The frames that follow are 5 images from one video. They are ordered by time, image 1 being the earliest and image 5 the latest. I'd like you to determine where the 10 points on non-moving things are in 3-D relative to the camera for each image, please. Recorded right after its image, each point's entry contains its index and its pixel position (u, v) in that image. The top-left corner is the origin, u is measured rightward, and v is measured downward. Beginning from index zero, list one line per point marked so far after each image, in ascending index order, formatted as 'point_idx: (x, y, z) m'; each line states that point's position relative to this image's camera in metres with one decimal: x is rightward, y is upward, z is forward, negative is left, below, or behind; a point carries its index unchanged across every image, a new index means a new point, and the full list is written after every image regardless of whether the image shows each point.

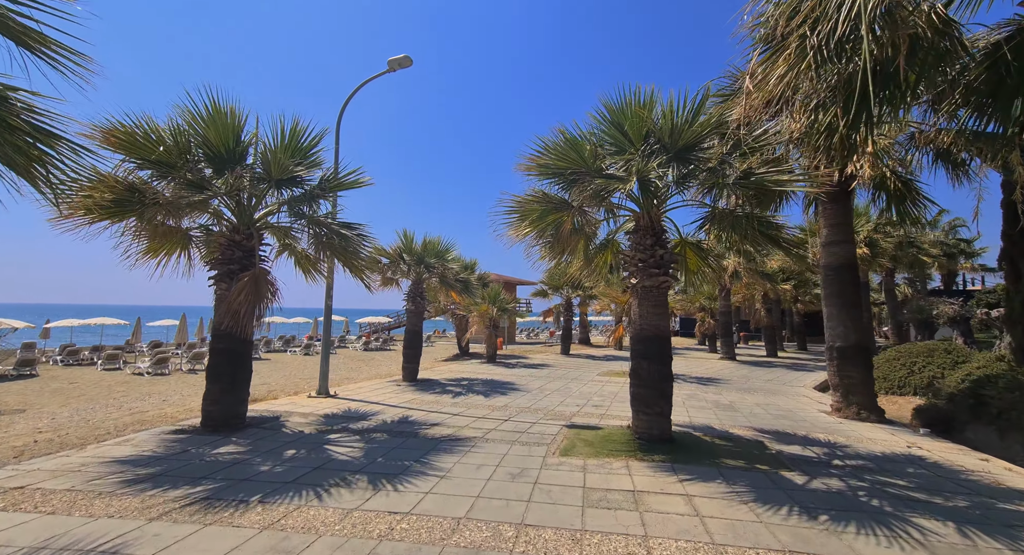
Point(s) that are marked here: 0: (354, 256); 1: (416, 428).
0: (-2.7, +0.3, +7.9) m
1: (-1.4, -2.2, +6.9) m
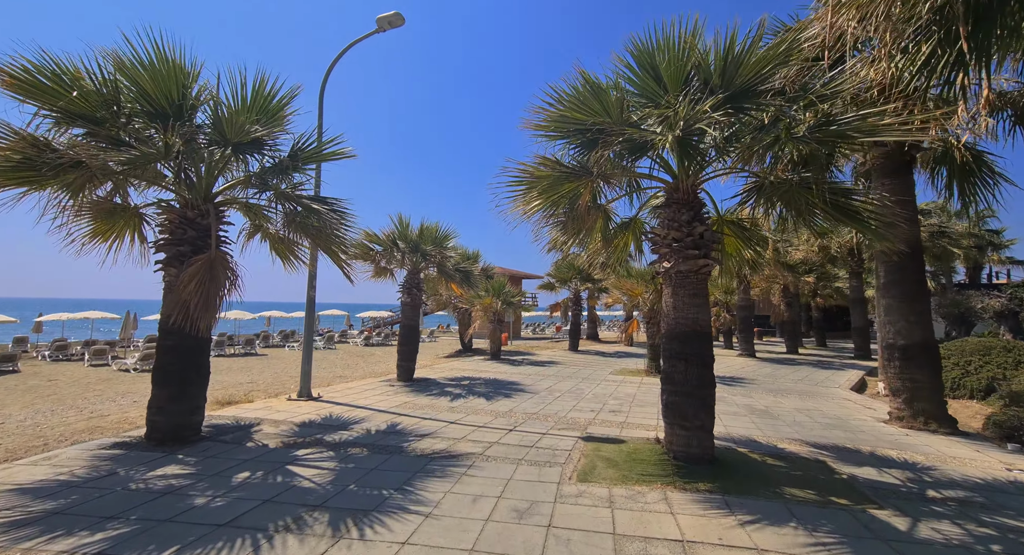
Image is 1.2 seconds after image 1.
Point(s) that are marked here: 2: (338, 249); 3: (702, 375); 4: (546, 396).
0: (-2.6, +0.5, +6.8) m
1: (-1.3, -2.0, +5.8) m
2: (-2.5, +0.4, +6.9) m
3: (+2.0, -1.0, +4.9) m
4: (+0.7, -2.3, +9.4) m
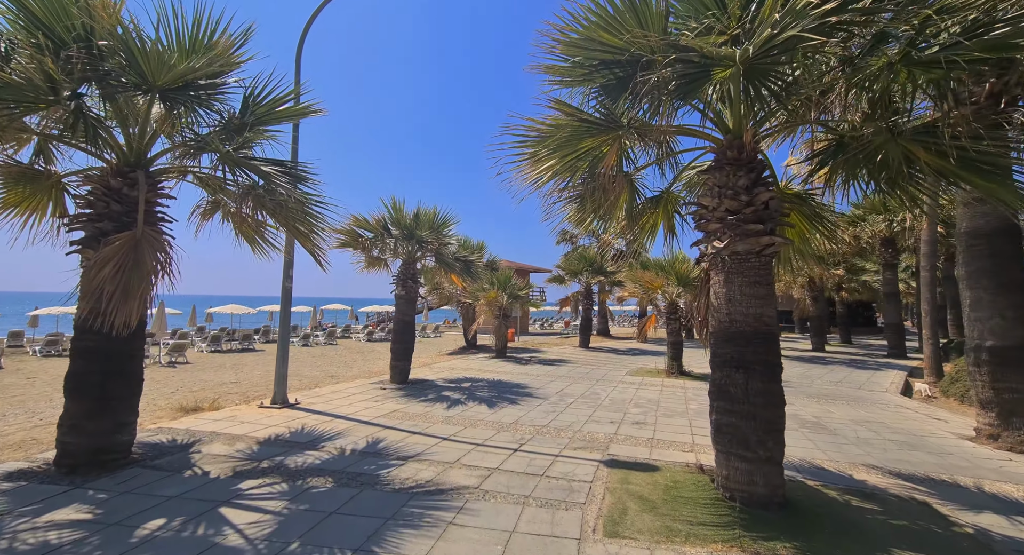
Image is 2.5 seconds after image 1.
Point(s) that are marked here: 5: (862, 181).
0: (-2.5, +0.7, +5.6) m
1: (-1.3, -1.9, +4.7) m
2: (-2.5, +0.6, +5.8) m
3: (+2.0, -0.9, +3.7) m
4: (+0.8, -2.2, +8.2) m
5: (+3.2, +0.9, +4.4) m
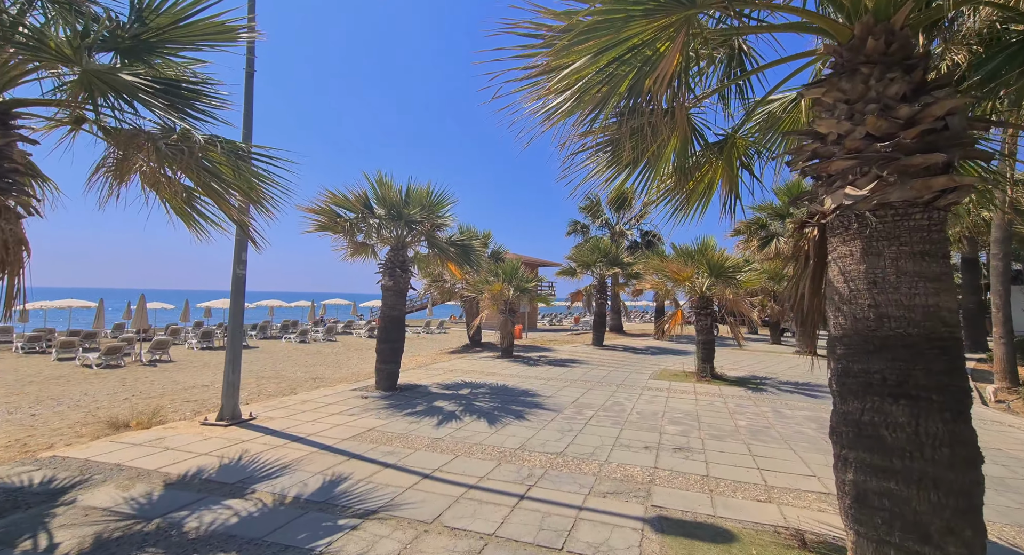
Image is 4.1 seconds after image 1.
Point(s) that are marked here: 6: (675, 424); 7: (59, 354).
0: (-2.5, +0.9, +4.1) m
1: (-1.3, -1.7, +3.2) m
2: (-2.4, +0.8, +4.3) m
3: (+2.0, -0.7, +2.1) m
4: (+0.9, -2.0, +6.7) m
5: (+3.2, +1.0, +2.8) m
6: (+2.2, -2.0, +6.5) m
7: (-17.0, -2.9, +17.8) m
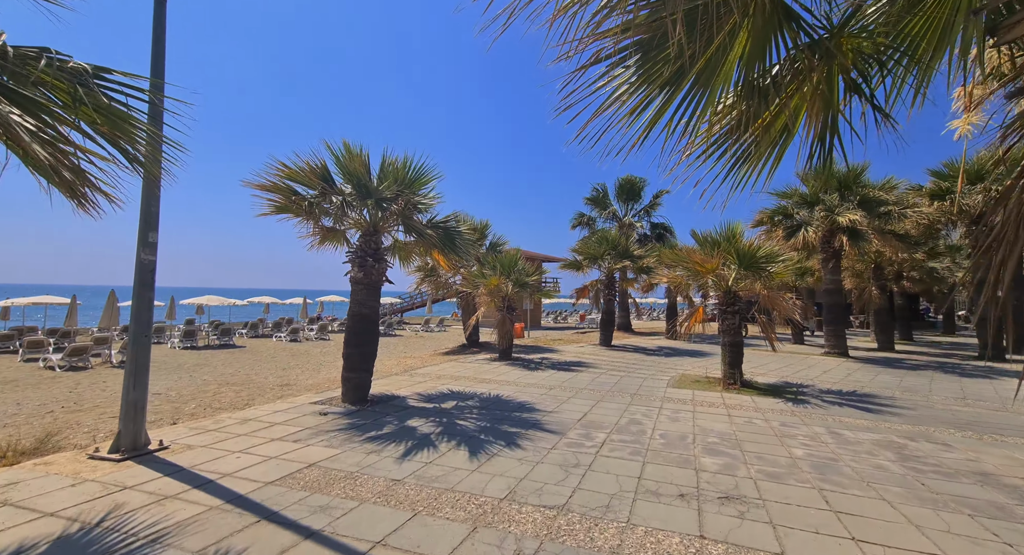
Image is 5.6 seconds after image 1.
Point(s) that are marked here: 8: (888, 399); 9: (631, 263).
0: (-2.6, +1.0, +2.7) m
1: (-1.4, -1.6, +1.8) m
2: (-2.6, +0.9, +2.8) m
3: (+1.8, -0.6, +0.7) m
4: (+0.8, -1.8, +5.2) m
5: (+3.1, +1.2, +1.3) m
6: (+2.1, -1.8, +5.0) m
7: (-17.0, -2.7, +16.5) m
8: (+6.7, -2.1, +8.5) m
9: (+4.2, +0.5, +16.8) m
